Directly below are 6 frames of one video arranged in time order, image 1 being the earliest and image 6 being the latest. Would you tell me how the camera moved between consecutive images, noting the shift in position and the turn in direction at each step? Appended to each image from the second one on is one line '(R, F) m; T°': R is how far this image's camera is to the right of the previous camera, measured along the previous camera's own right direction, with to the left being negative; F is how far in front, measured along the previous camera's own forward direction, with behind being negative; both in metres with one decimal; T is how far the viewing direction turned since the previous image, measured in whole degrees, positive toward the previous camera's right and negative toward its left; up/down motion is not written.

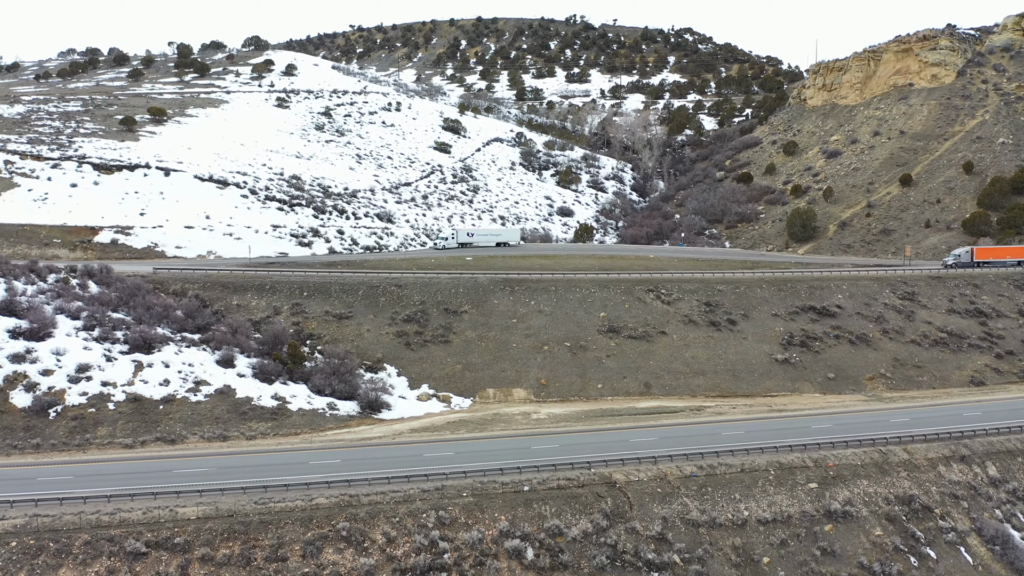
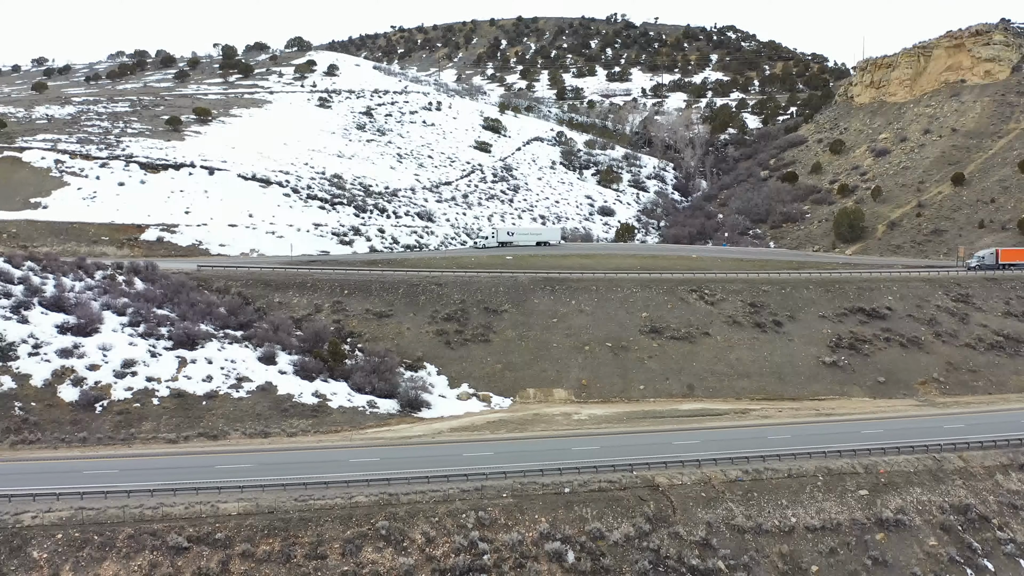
(-0.1, +0.2) m; -3°
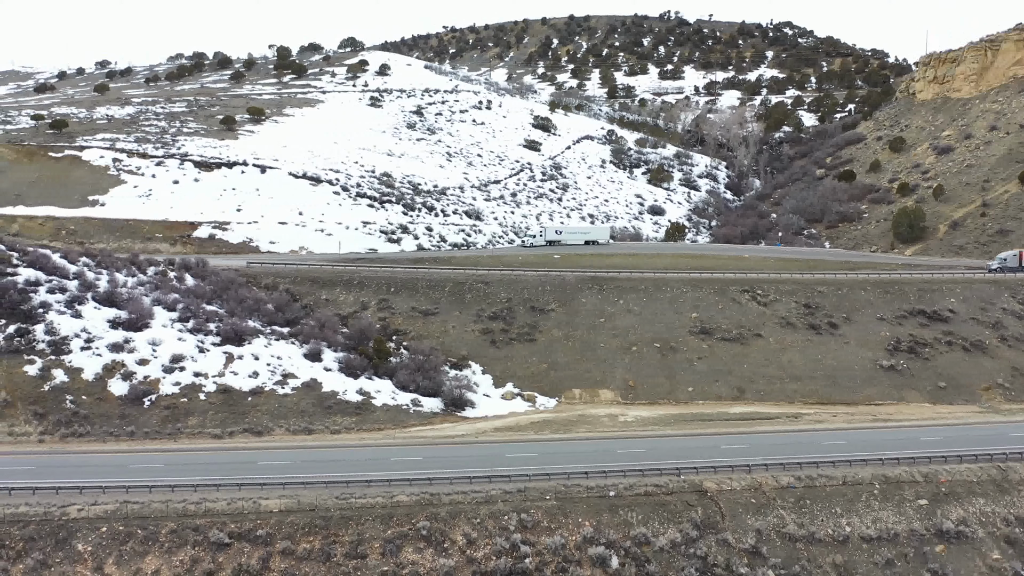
(+0.1, +0.3) m; -3°
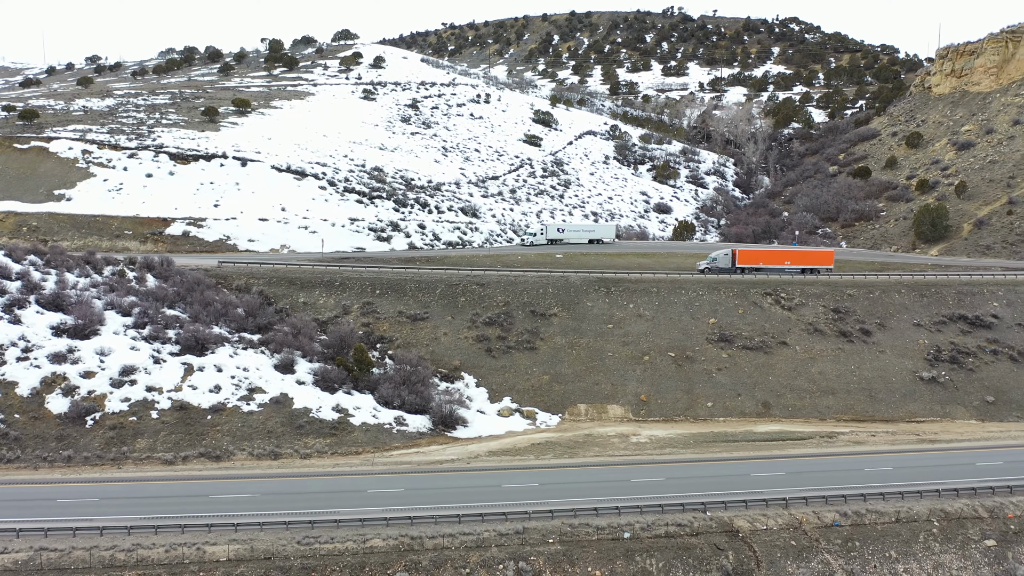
(+0.1, +2.8) m; 0°
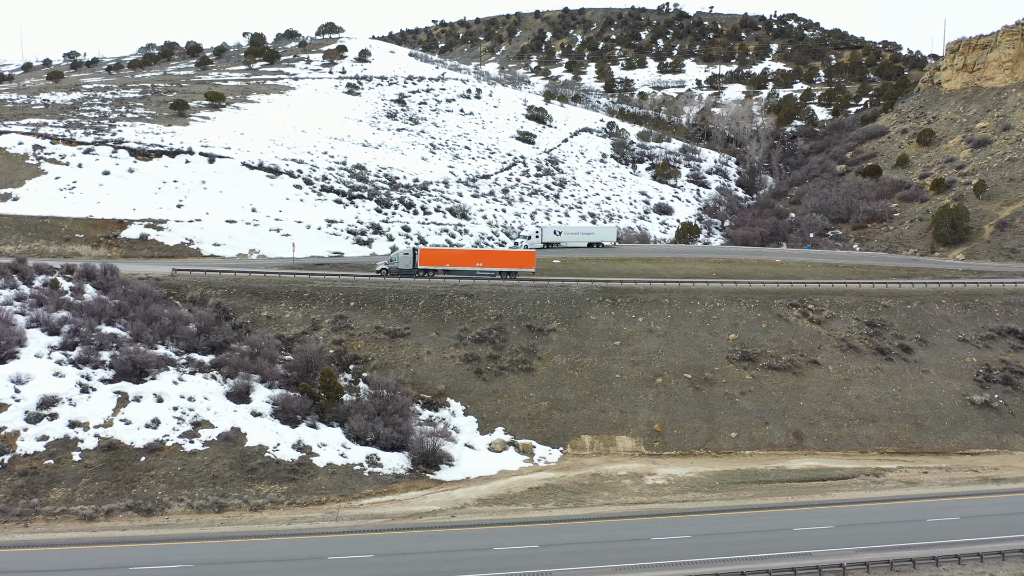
(0.0, +3.1) m; +1°
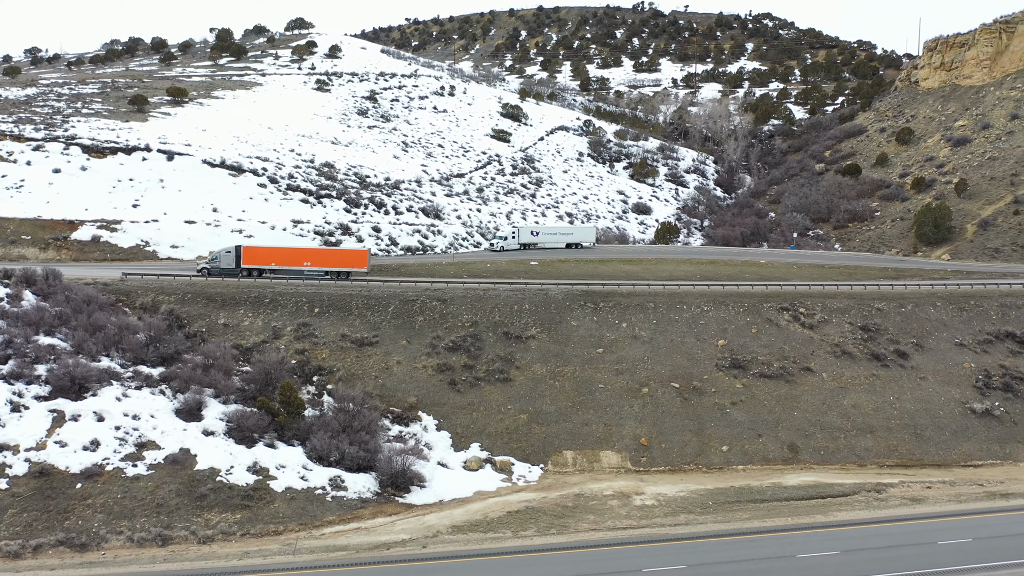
(0.0, +1.4) m; +2°
